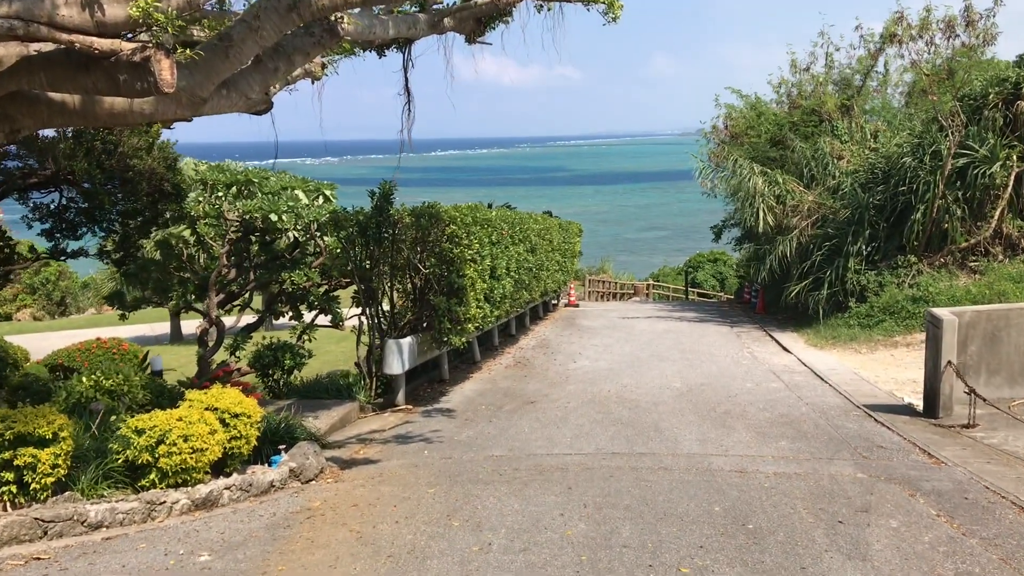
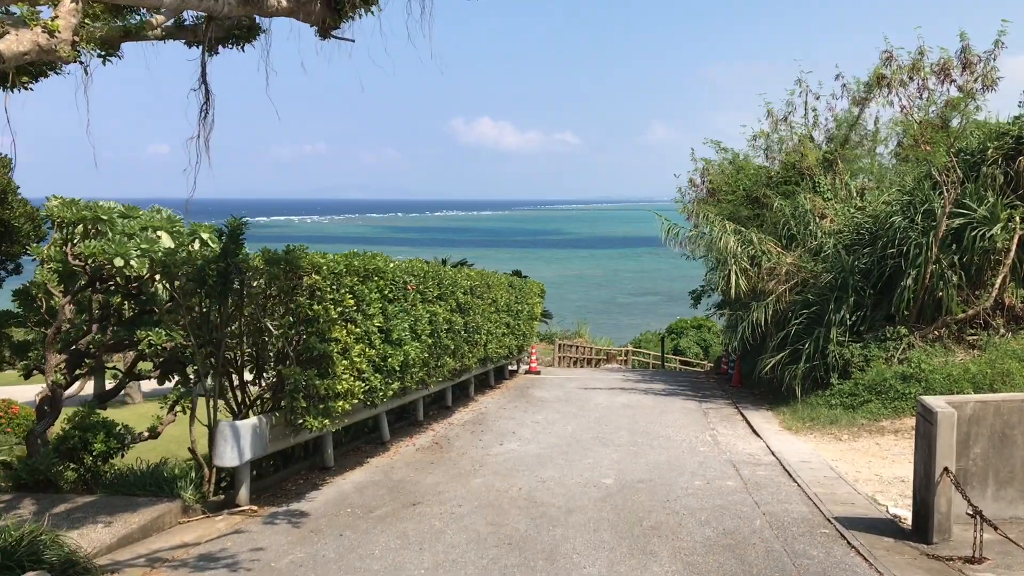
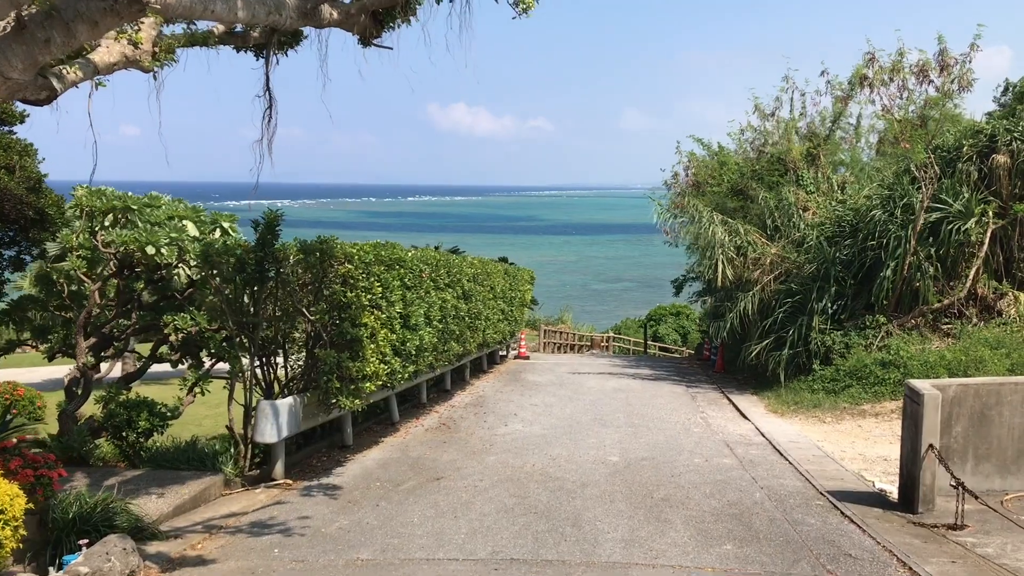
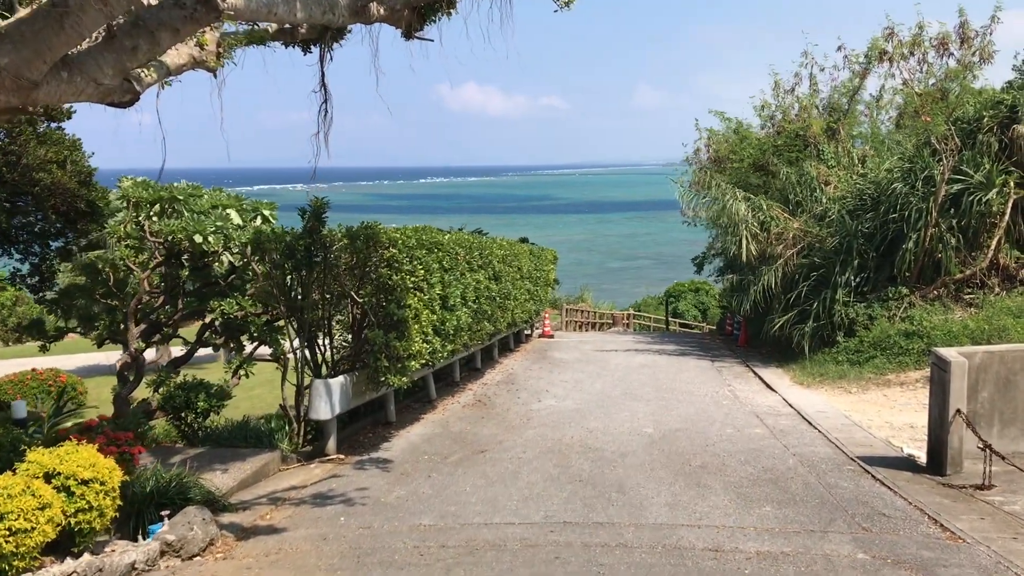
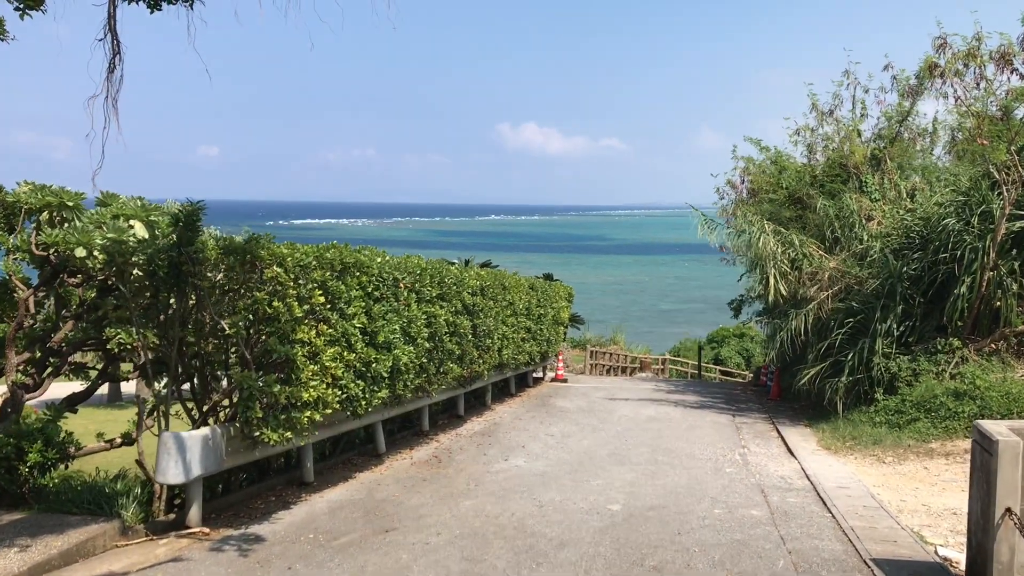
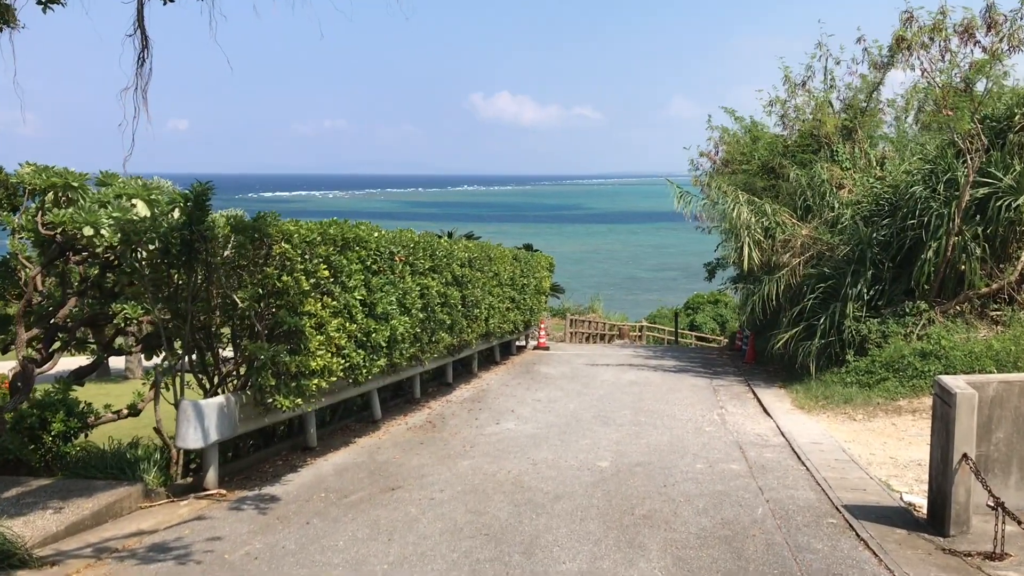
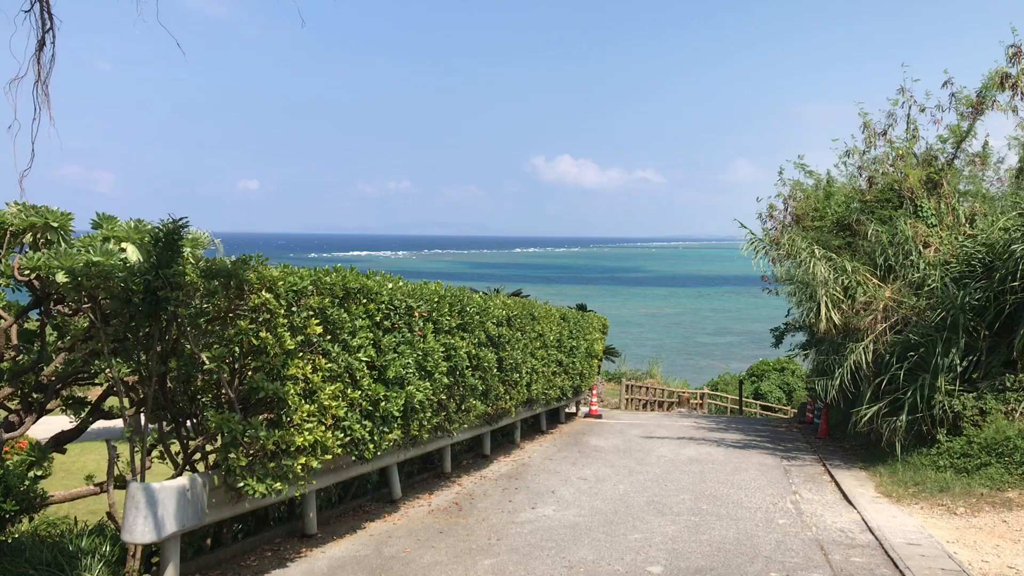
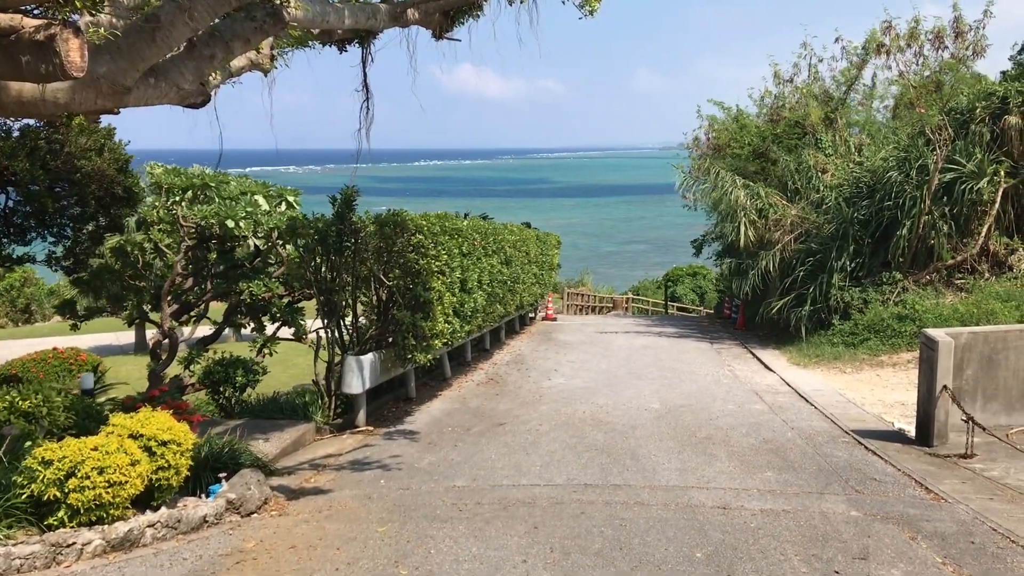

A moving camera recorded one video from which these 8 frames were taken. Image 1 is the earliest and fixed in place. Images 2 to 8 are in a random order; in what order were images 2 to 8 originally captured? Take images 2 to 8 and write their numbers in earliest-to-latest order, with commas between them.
8, 4, 3, 2, 6, 5, 7
